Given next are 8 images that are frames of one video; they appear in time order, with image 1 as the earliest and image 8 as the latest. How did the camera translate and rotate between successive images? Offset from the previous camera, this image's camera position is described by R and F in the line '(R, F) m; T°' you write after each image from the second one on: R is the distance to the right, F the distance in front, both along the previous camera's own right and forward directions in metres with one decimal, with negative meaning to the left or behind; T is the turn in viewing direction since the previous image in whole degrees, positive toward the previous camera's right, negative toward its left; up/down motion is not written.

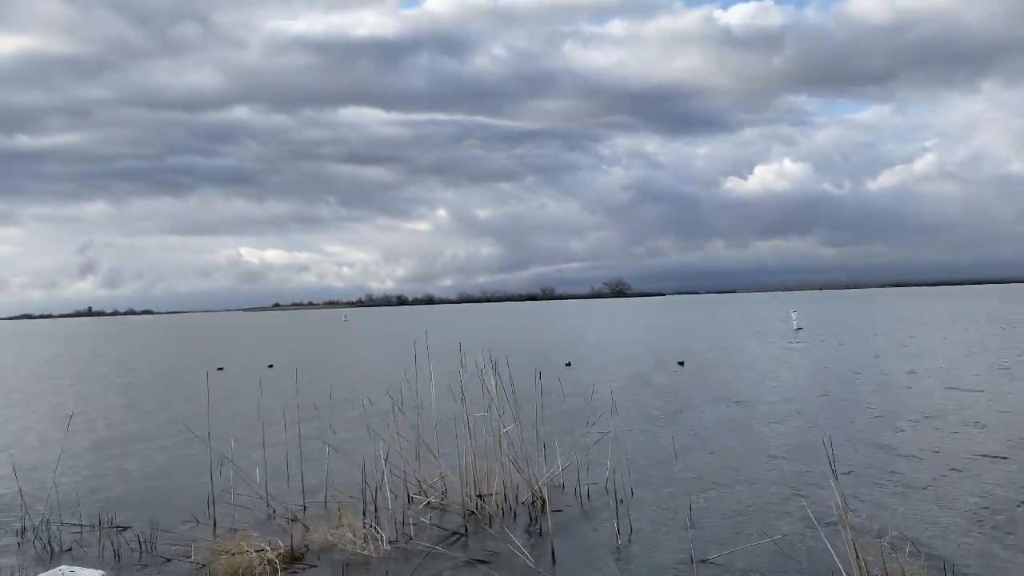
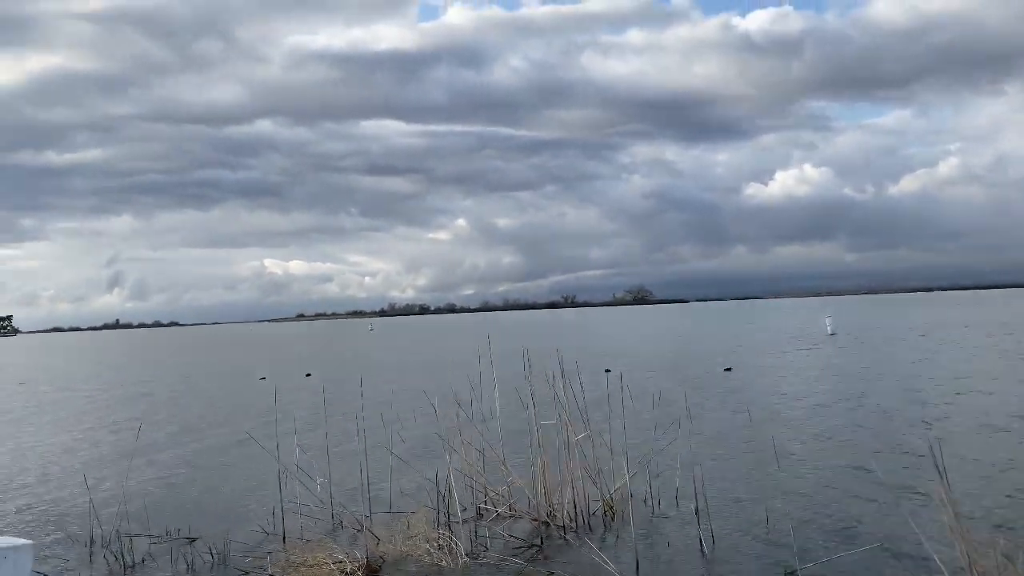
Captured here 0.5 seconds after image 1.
(-0.5, +0.1) m; -1°
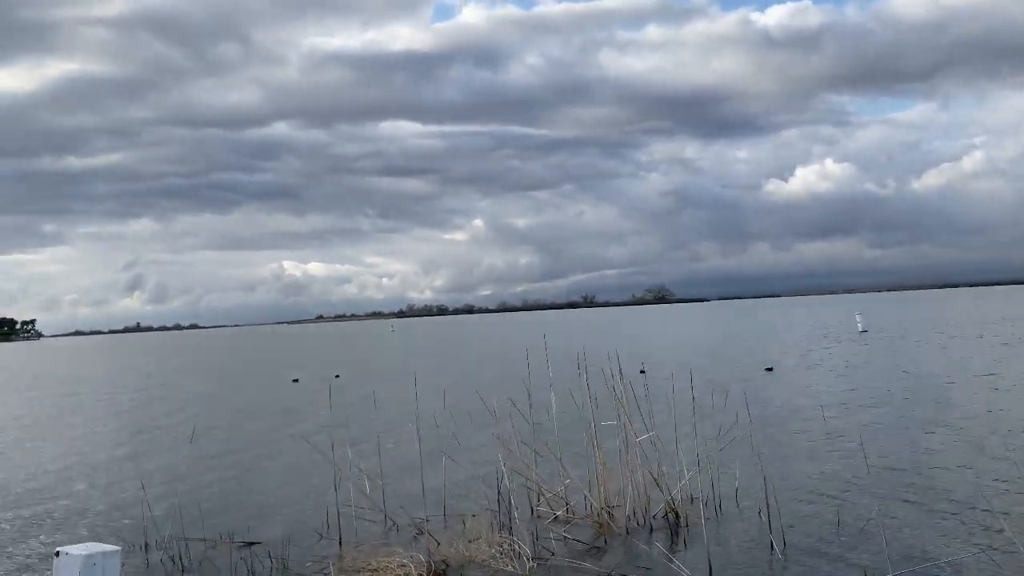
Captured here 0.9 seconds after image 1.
(-0.4, +0.2) m; -1°
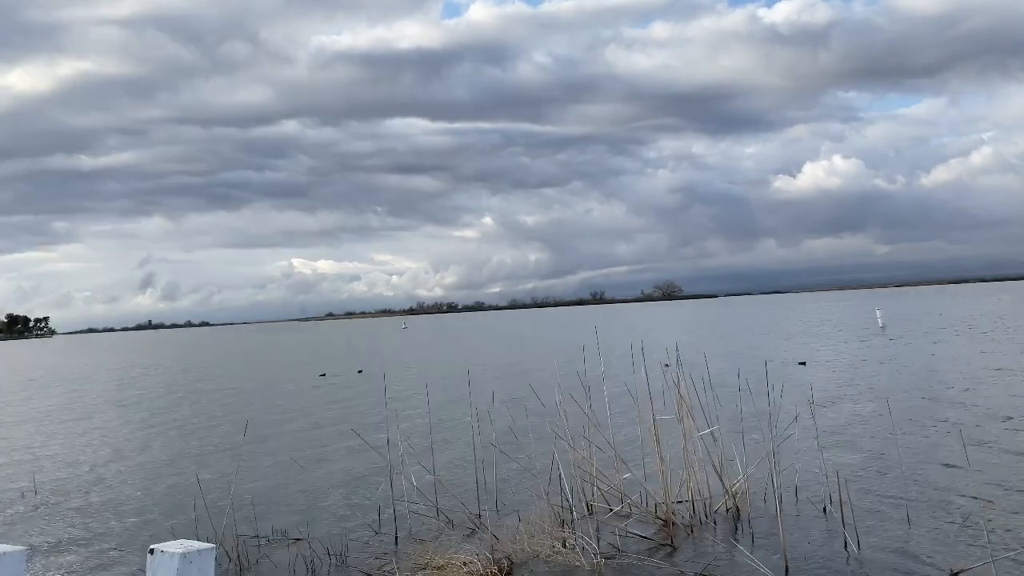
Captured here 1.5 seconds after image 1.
(-0.5, +0.1) m; -1°
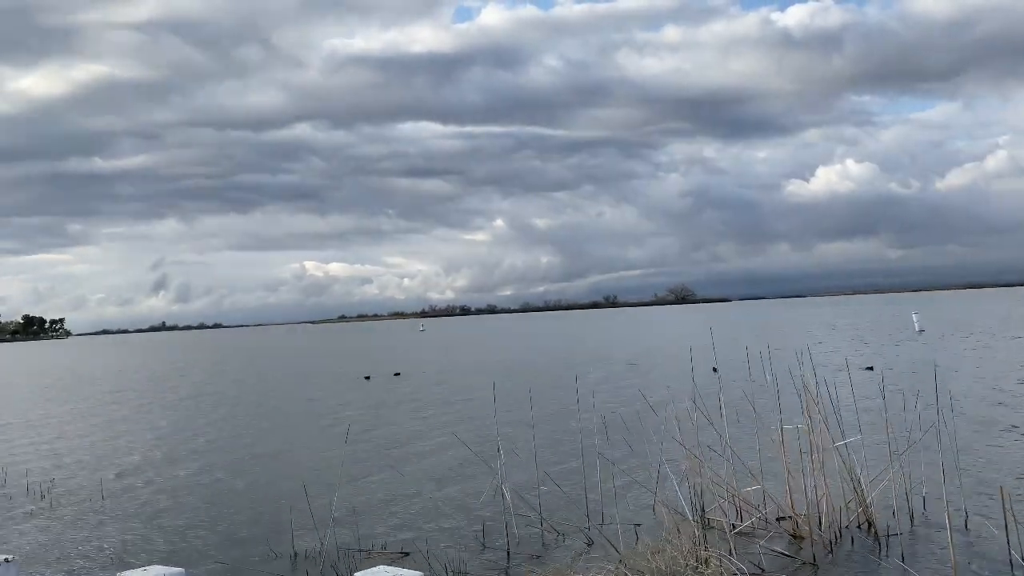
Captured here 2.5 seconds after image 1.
(-1.4, -0.4) m; -1°
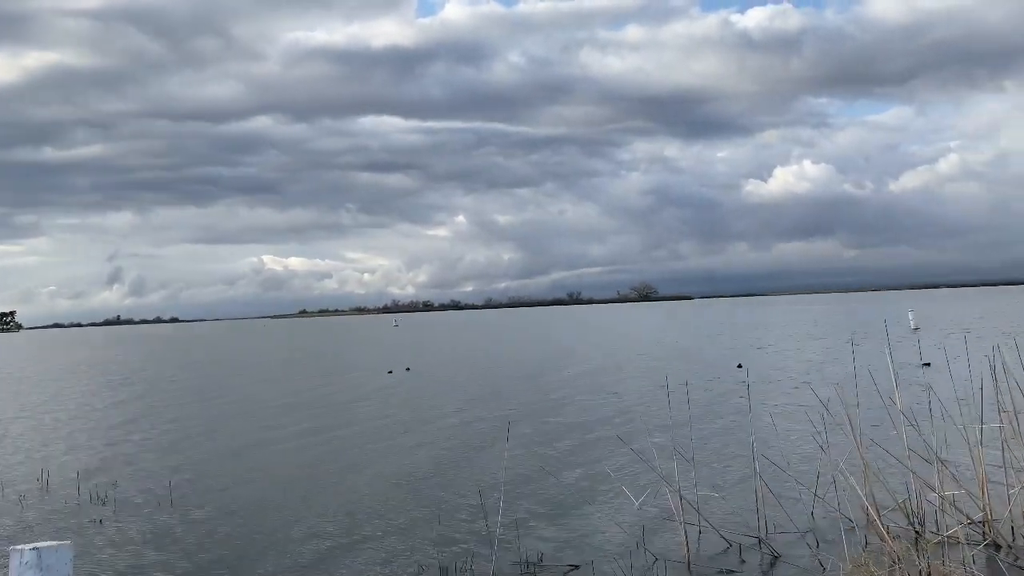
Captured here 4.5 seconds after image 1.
(-2.1, -0.3) m; +3°
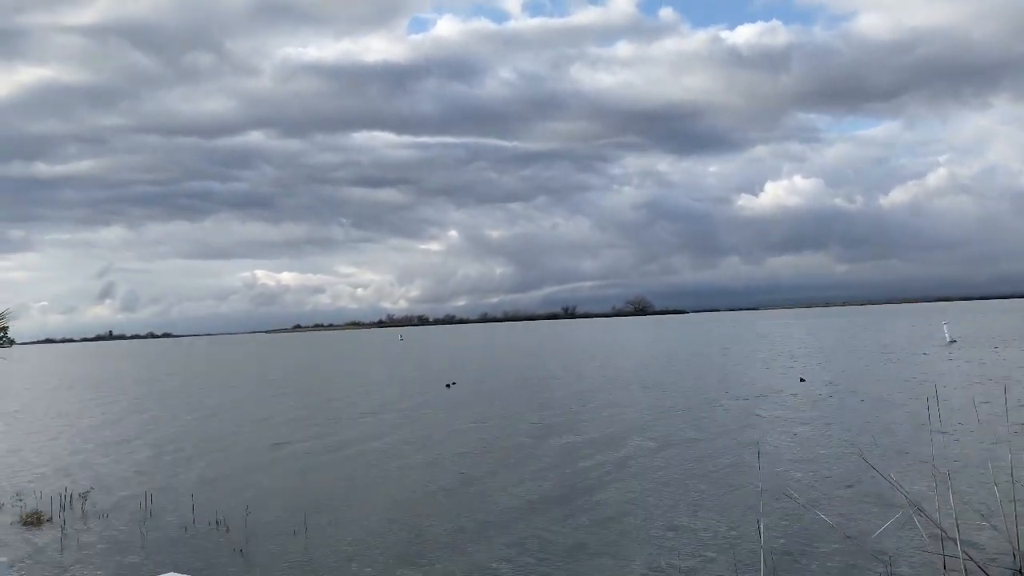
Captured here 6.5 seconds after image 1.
(-1.8, -0.4) m; +1°
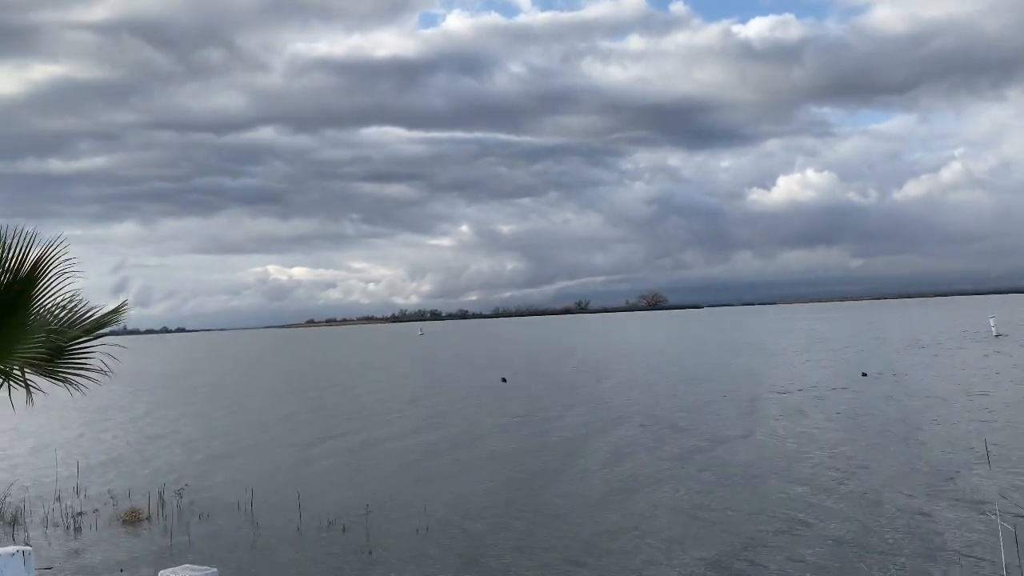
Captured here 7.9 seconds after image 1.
(-1.1, +0.3) m; -1°
